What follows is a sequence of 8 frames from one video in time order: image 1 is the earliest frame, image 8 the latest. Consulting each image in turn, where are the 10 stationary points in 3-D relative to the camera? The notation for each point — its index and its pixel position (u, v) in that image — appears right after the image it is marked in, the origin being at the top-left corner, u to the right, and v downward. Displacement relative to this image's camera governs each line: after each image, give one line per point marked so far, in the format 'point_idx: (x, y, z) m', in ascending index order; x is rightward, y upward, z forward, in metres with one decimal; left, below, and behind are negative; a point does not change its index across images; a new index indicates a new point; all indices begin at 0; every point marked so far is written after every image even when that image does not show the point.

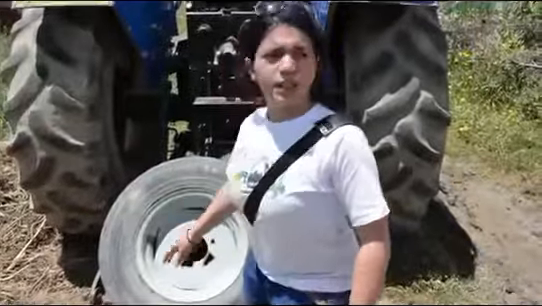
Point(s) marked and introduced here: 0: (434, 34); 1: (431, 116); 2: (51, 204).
0: (+1.0, +0.8, +3.2) m
1: (+1.0, +0.2, +3.2) m
2: (-1.5, -0.4, +3.4) m
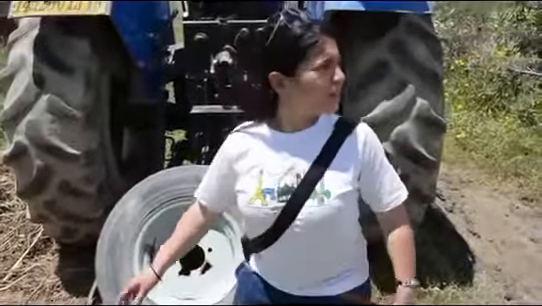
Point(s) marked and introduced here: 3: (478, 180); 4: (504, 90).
0: (+1.0, +0.7, +3.2) m
1: (+1.0, +0.2, +3.2) m
2: (-1.5, -0.4, +3.4) m
3: (+2.3, -0.3, +5.4) m
4: (+3.1, +0.8, +6.5) m
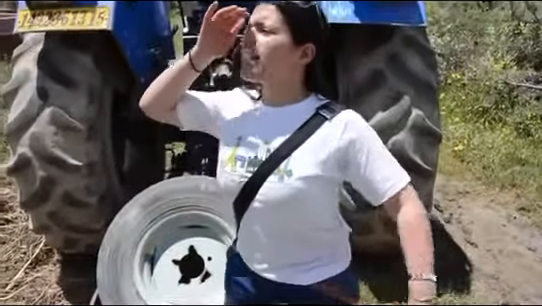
0: (+1.0, +0.7, +3.3) m
1: (+1.0, +0.1, +3.2) m
2: (-1.5, -0.5, +3.5) m
3: (+2.3, -0.4, +5.4) m
4: (+3.1, +0.7, +6.6) m
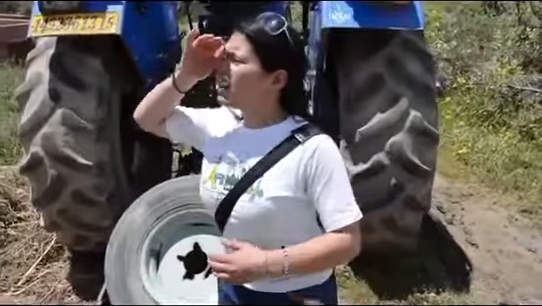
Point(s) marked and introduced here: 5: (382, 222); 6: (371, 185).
0: (+1.0, +0.7, +3.4) m
1: (+1.0, +0.1, +3.3) m
2: (-1.5, -0.5, +3.6) m
3: (+2.3, -0.4, +5.5) m
4: (+3.2, +0.6, +6.7) m
5: (+0.8, -0.5, +3.5) m
6: (+0.7, -0.2, +3.4) m
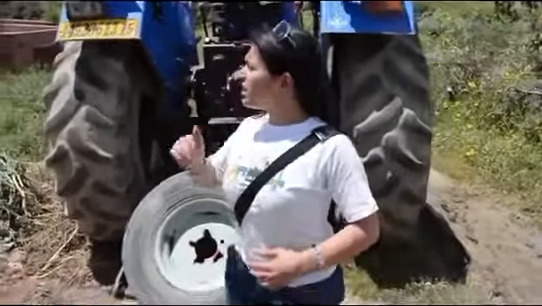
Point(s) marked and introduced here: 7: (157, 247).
0: (+1.1, +0.7, +3.6) m
1: (+1.0, +0.2, +3.6) m
2: (-1.5, -0.5, +3.9) m
3: (+2.4, -0.5, +5.7) m
4: (+3.3, +0.6, +6.8) m
5: (+0.8, -0.5, +3.7) m
6: (+0.7, -0.2, +3.6) m
7: (-0.8, -0.7, +3.4) m
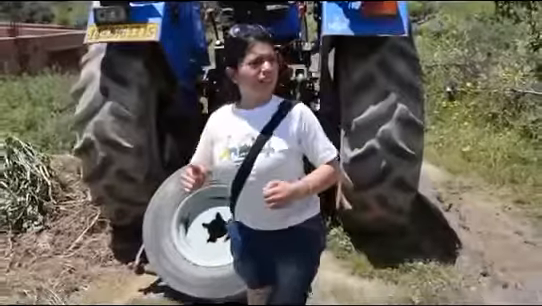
0: (+1.1, +0.8, +4.0) m
1: (+1.1, +0.2, +3.9) m
2: (-1.4, -0.4, +4.3) m
3: (+2.5, -0.4, +6.0) m
4: (+3.4, +0.7, +7.1) m
5: (+0.9, -0.4, +4.1) m
6: (+0.8, -0.1, +4.0) m
7: (-0.8, -0.6, +3.8) m
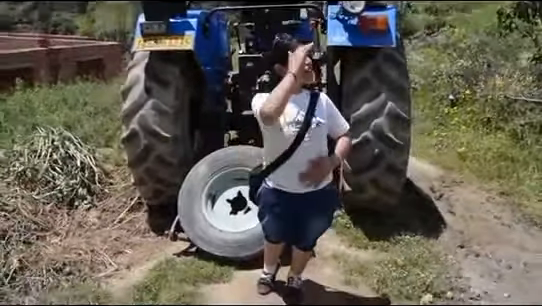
0: (+1.2, +0.8, +4.8) m
1: (+1.2, +0.3, +4.7) m
2: (-1.3, -0.3, +5.2) m
3: (+2.7, -0.4, +6.8) m
4: (+3.7, +0.6, +7.9) m
5: (+1.0, -0.3, +4.9) m
6: (+0.9, 0.0, +4.8) m
7: (-0.6, -0.5, +4.7) m
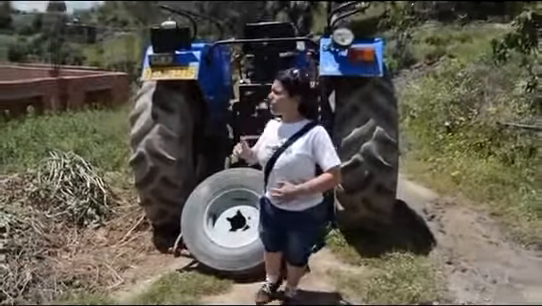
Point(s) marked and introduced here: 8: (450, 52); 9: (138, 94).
0: (+1.2, +0.6, +5.2) m
1: (+1.2, +0.1, +5.1) m
2: (-1.3, -0.5, +5.5) m
3: (+2.7, -0.7, +7.0) m
4: (+3.7, +0.2, +8.2) m
5: (+1.0, -0.5, +5.2) m
6: (+0.8, -0.2, +5.1) m
7: (-0.7, -0.7, +5.0) m
8: (+5.5, +3.1, +15.4) m
9: (-1.5, +0.7, +5.6) m
